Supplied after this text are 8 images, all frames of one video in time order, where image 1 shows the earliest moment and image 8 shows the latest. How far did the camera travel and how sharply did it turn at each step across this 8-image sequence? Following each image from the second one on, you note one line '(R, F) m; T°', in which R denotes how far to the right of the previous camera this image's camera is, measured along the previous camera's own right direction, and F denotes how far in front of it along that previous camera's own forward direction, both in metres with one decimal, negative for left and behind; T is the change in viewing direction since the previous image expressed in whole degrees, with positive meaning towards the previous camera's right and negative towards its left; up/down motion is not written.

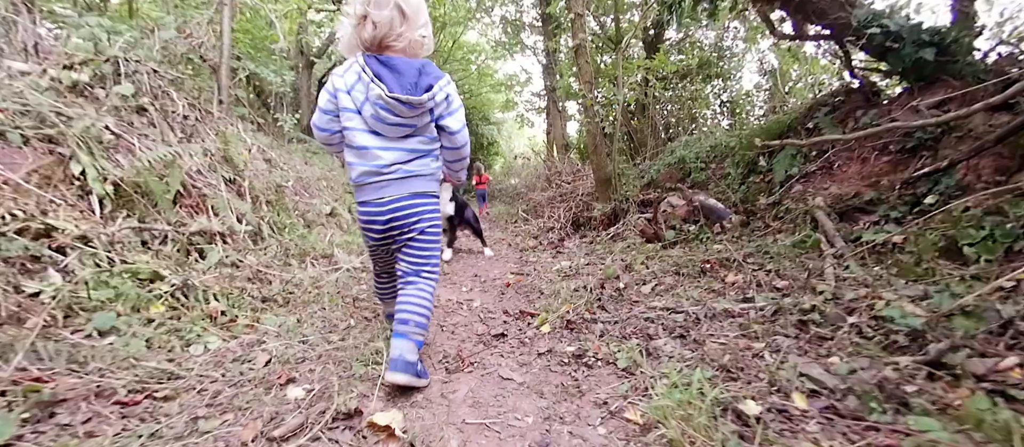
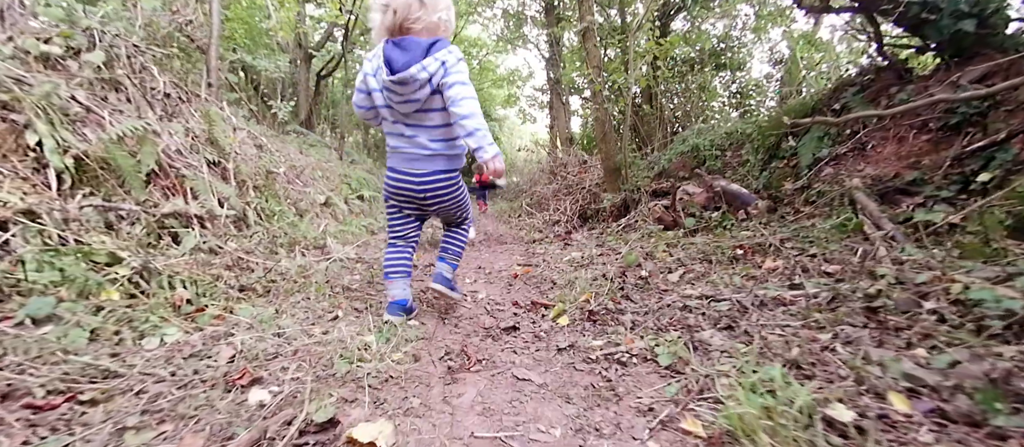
(-0.1, +0.4) m; 0°
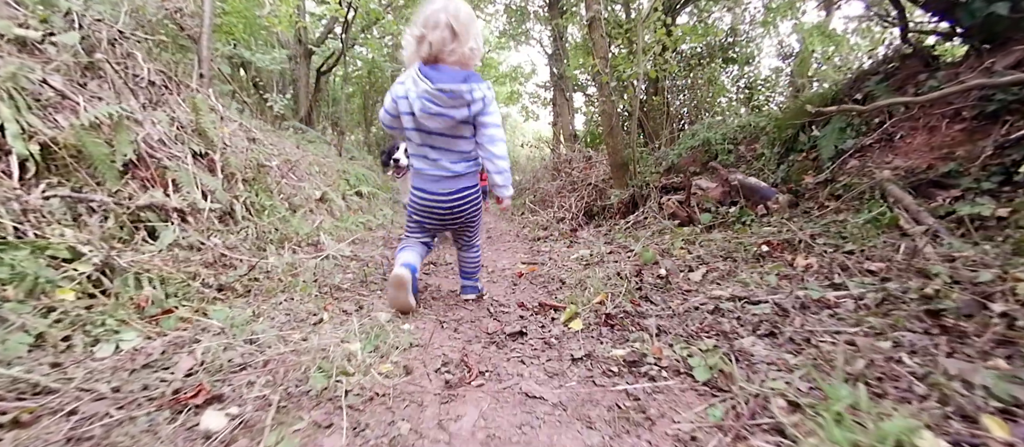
(0.0, +0.2) m; 0°
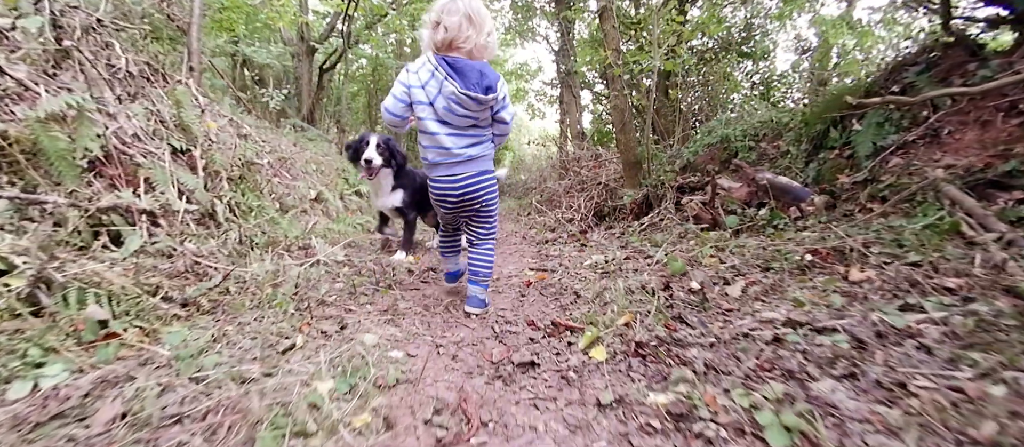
(0.0, +0.3) m; -1°
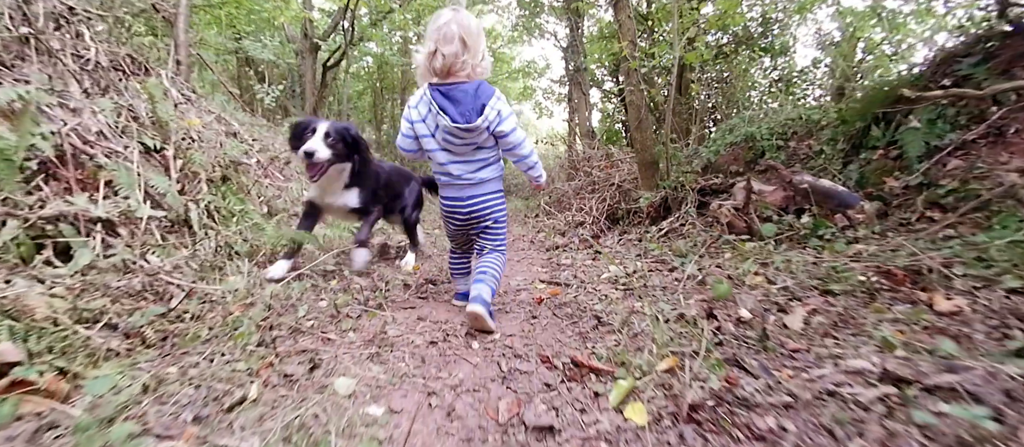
(0.0, +0.4) m; -1°
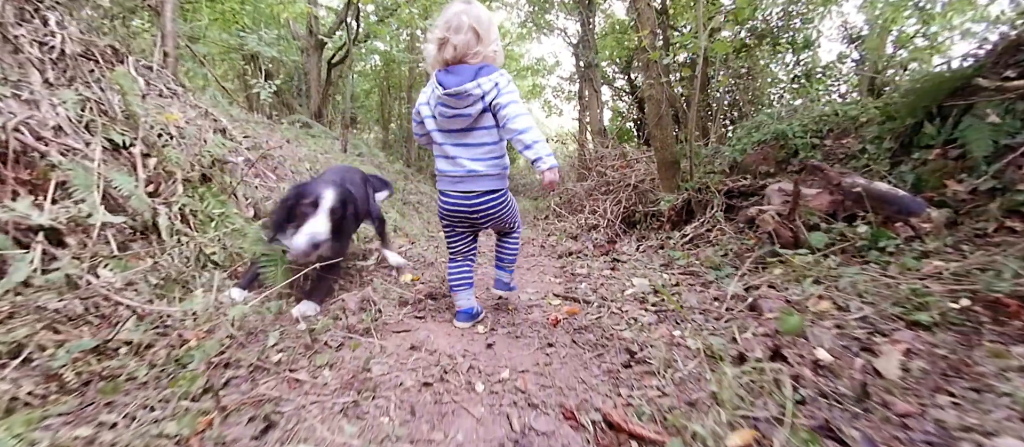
(0.0, +0.4) m; -1°
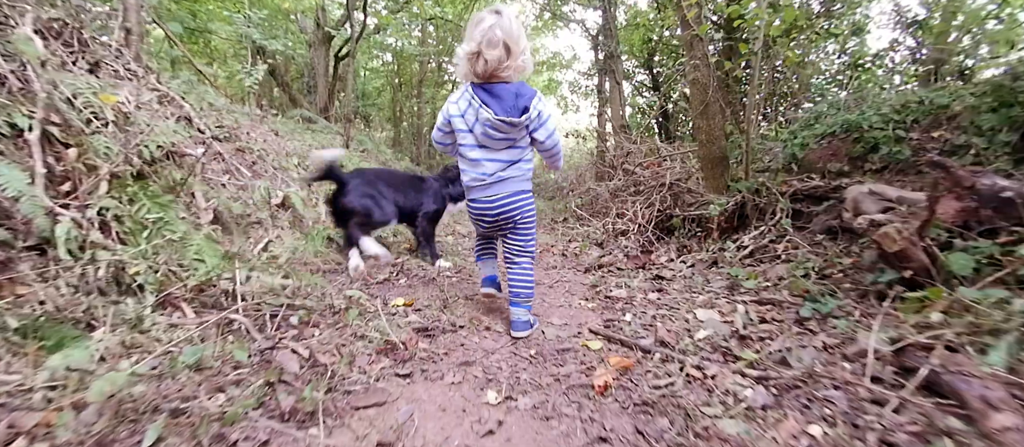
(-0.1, +0.7) m; -2°
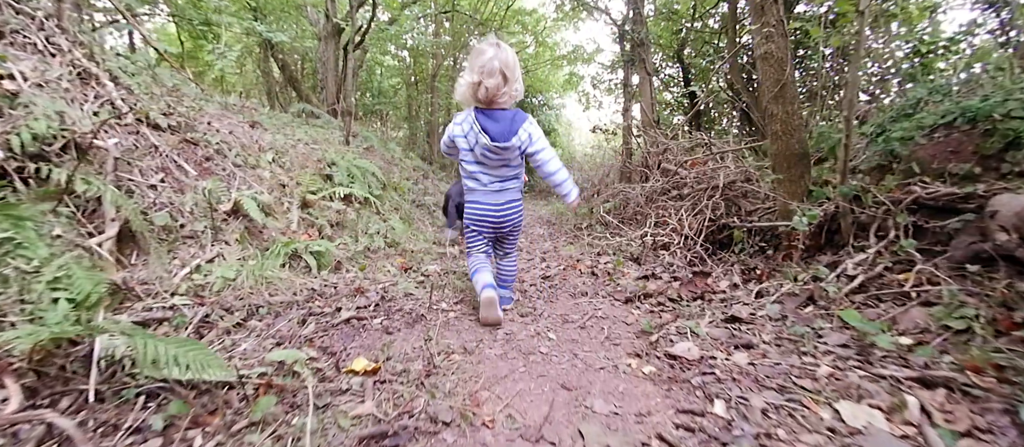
(0.0, +0.8) m; -2°
